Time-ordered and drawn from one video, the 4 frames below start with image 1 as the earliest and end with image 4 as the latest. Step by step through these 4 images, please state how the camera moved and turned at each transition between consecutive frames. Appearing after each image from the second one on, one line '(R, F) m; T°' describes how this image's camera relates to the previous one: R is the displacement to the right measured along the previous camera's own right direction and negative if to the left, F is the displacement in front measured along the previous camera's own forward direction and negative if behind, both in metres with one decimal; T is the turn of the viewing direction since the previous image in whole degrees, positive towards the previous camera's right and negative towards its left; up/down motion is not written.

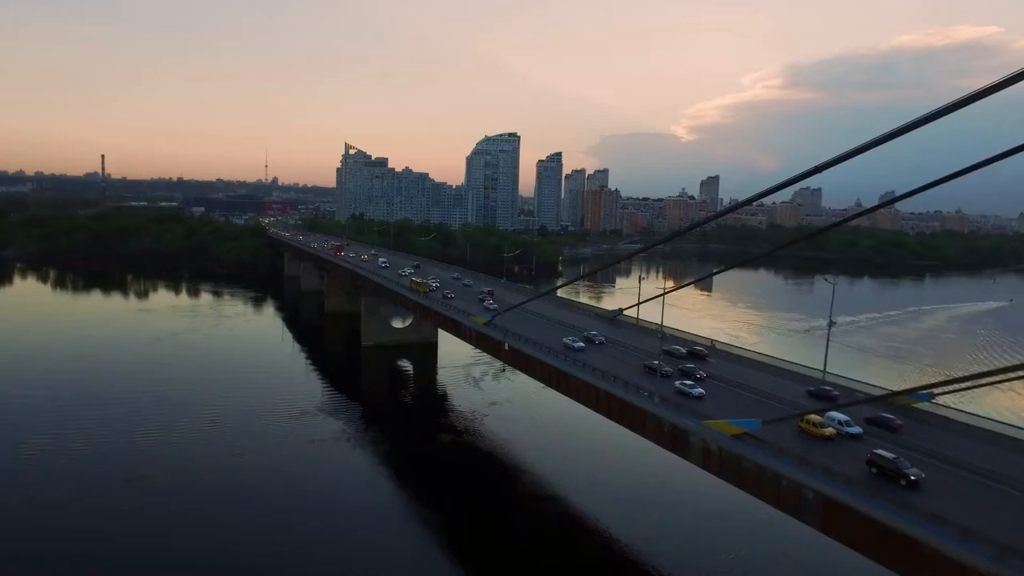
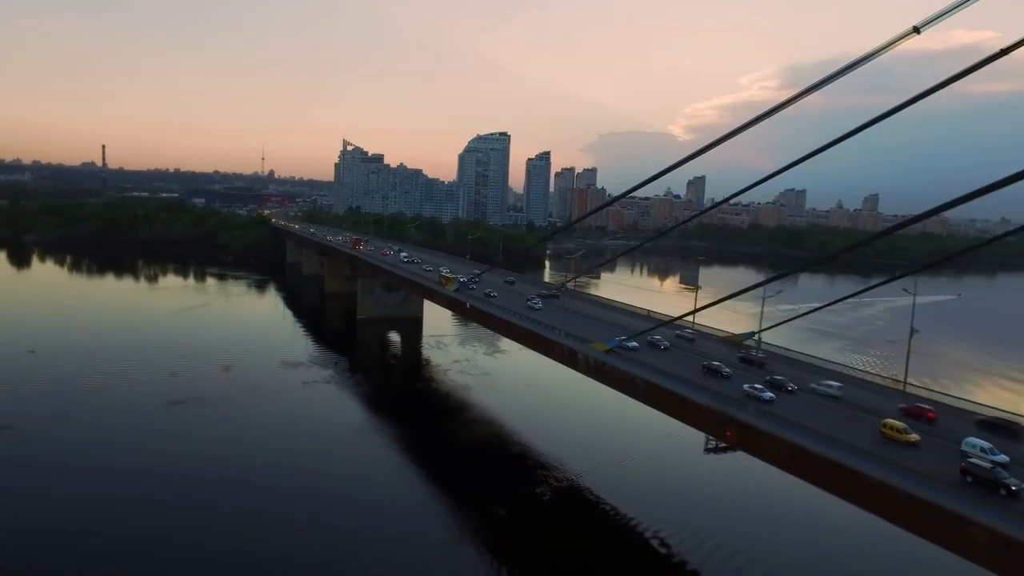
(+0.3, -1.6) m; 0°
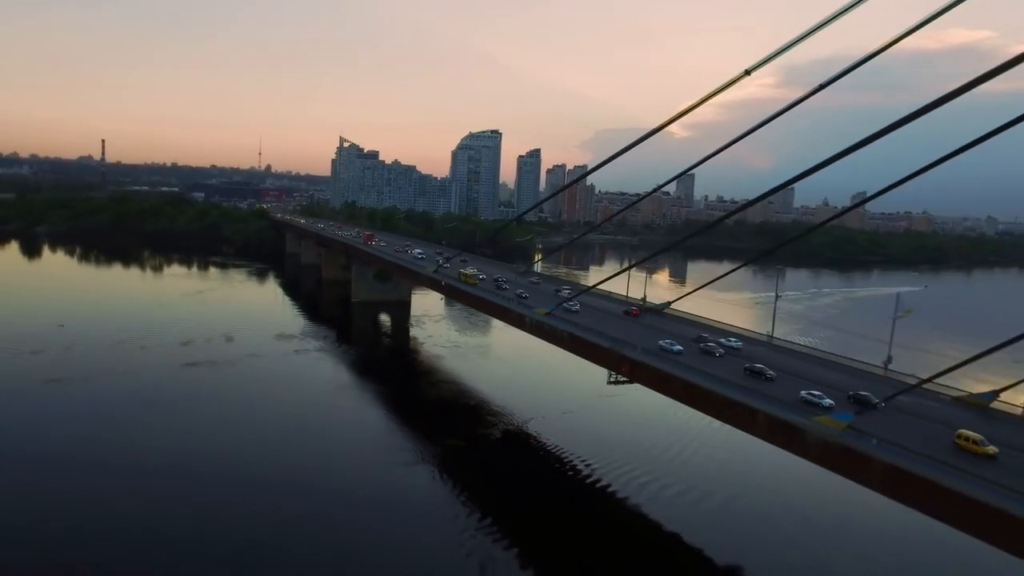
(+0.3, -1.2) m; 0°
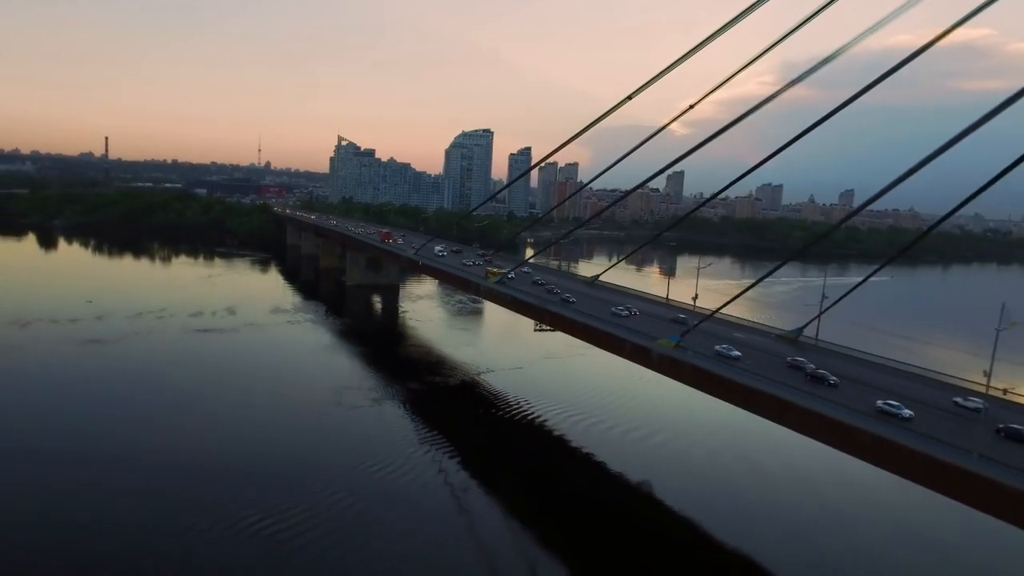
(+0.5, -1.5) m; 0°
